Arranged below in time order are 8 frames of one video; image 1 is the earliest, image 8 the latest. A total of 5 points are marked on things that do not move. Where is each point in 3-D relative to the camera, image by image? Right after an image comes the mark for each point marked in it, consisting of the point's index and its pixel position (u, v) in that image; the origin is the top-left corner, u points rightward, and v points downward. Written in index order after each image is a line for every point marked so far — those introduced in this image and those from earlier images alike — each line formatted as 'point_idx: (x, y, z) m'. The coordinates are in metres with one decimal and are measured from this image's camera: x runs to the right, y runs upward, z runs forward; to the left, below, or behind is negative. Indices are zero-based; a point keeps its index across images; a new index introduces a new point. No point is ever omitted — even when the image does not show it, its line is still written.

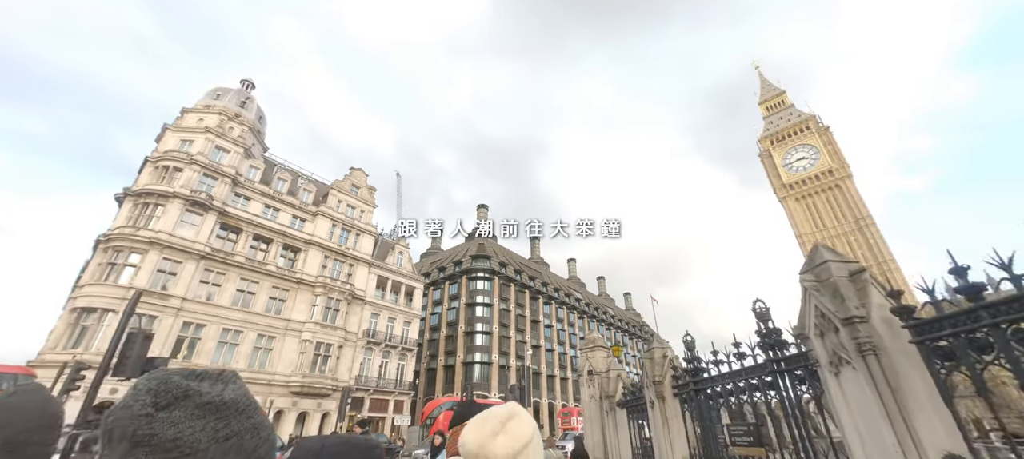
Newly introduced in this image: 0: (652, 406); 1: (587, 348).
0: (+1.9, -2.4, +5.5) m
1: (+1.6, -2.5, +8.5) m
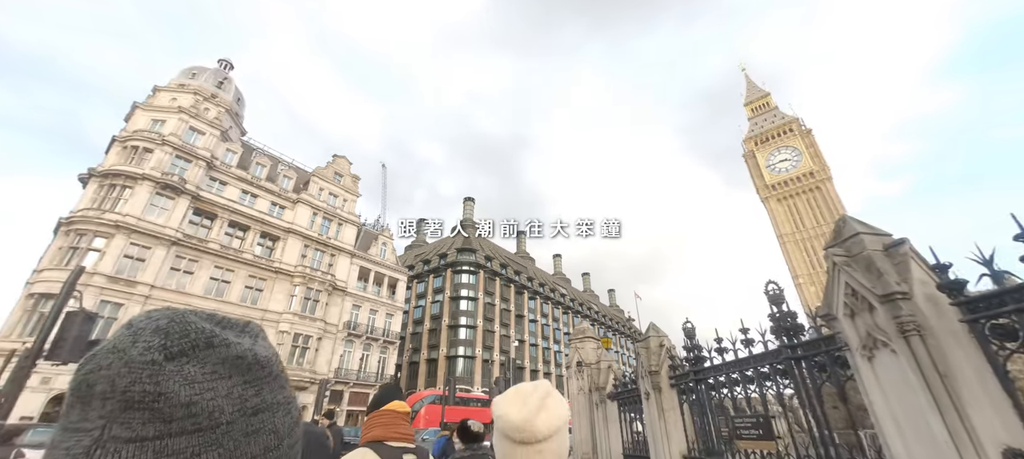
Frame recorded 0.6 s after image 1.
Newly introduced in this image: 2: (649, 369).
0: (+1.8, -2.2, +5.2) m
1: (+1.3, -2.3, +8.2) m
2: (+1.8, -1.8, +5.2) m
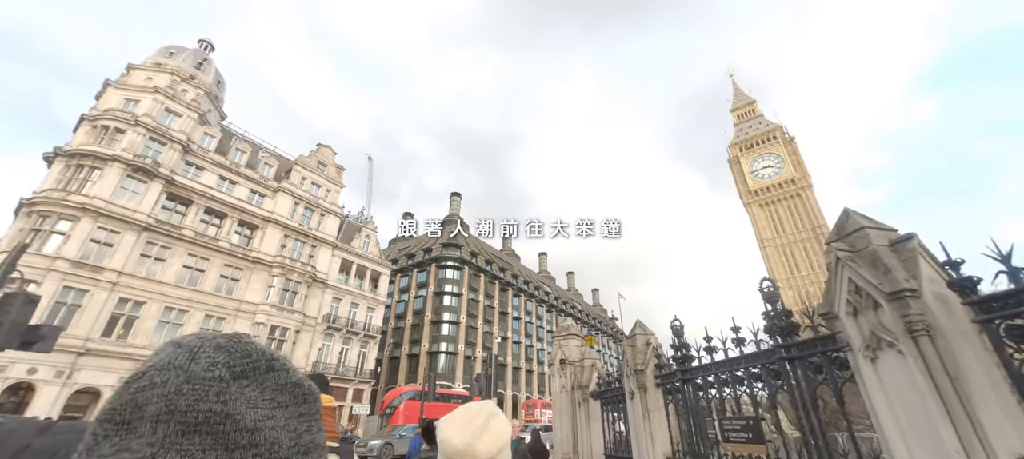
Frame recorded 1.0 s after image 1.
0: (+1.5, -2.1, +5.0) m
1: (+1.0, -2.1, +8.0) m
2: (+1.5, -1.7, +5.0) m
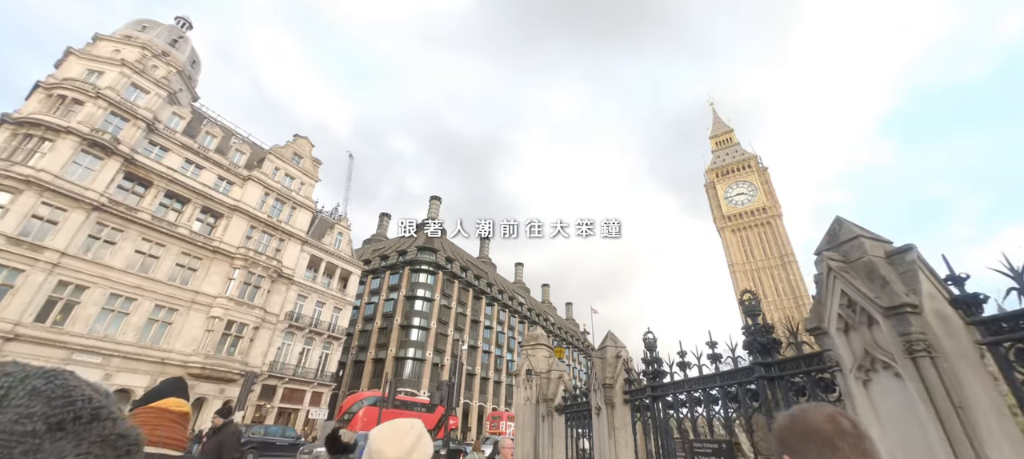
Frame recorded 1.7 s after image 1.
0: (+1.0, -2.2, +4.7) m
1: (+0.3, -2.2, +7.6) m
2: (+1.1, -1.8, +4.7) m
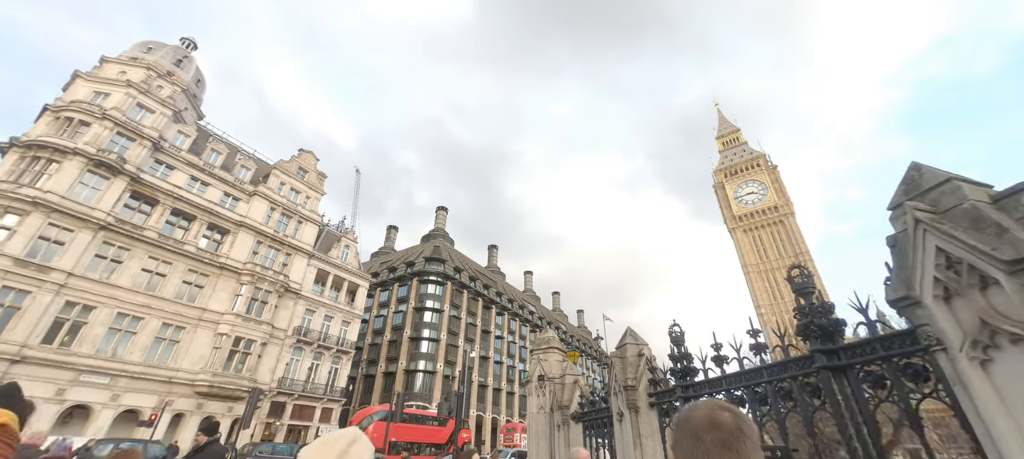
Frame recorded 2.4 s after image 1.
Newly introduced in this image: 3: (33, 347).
0: (+1.1, -2.0, +4.2) m
1: (+0.5, -2.1, +7.1) m
2: (+1.2, -1.6, +4.2) m
3: (-20.2, -4.9, +16.8) m
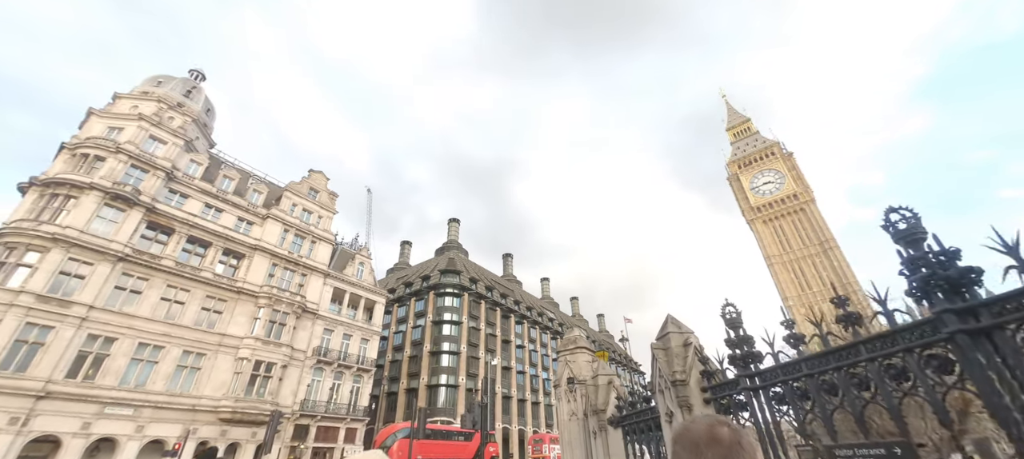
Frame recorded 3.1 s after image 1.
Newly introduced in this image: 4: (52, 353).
0: (+1.4, -1.7, +3.6) m
1: (+0.9, -2.0, +6.6) m
2: (+1.5, -1.4, +3.6) m
3: (-19.2, -6.4, +16.8) m
4: (-19.6, -5.3, +16.9) m
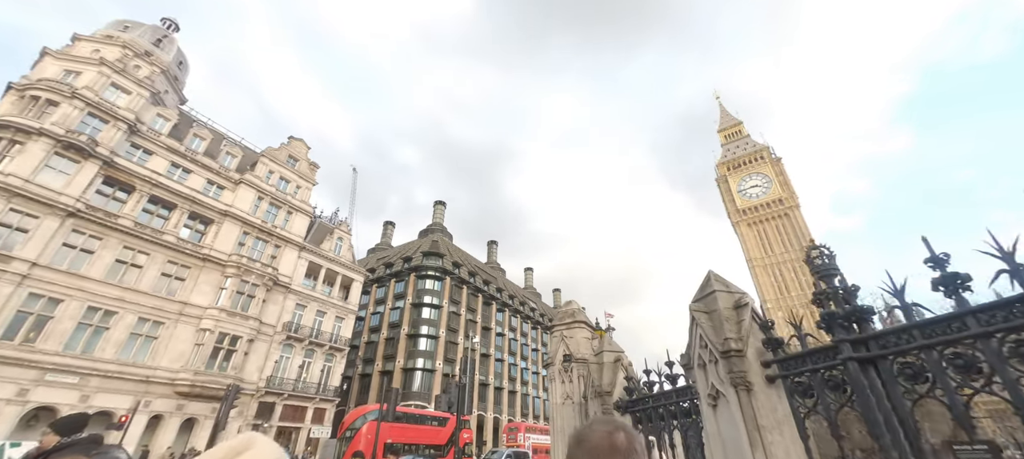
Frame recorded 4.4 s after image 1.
0: (+1.4, -1.2, +2.7) m
1: (+0.7, -1.3, +5.7) m
2: (+1.4, -0.8, +2.7) m
3: (-20.0, -4.3, +15.2) m
4: (-20.3, -3.1, +15.3) m
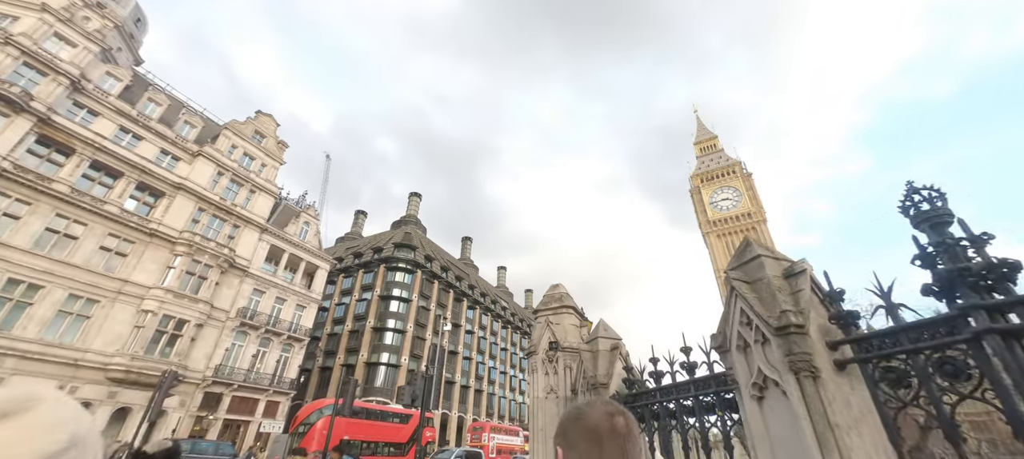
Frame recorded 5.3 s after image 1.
0: (+1.3, -0.9, +2.1) m
1: (+0.5, -1.0, +5.0) m
2: (+1.4, -0.5, +2.1) m
3: (-21.0, -2.8, +13.2) m
4: (-21.2, -1.6, +13.2) m
